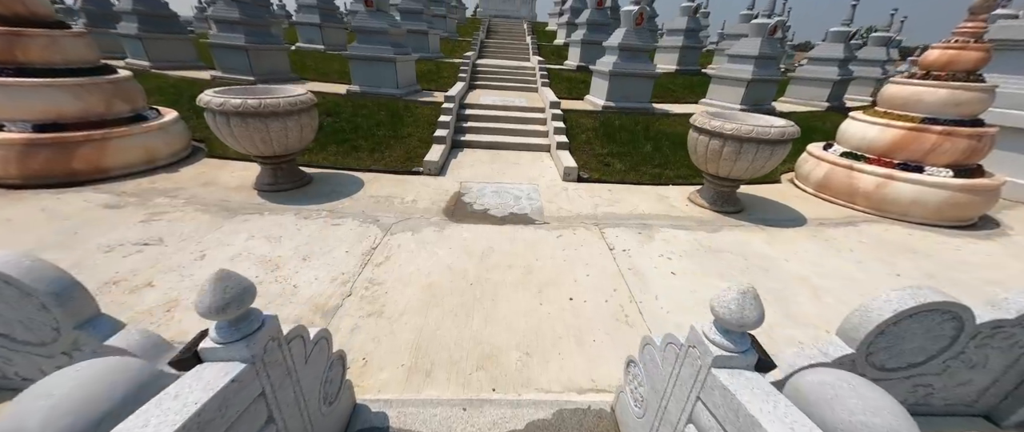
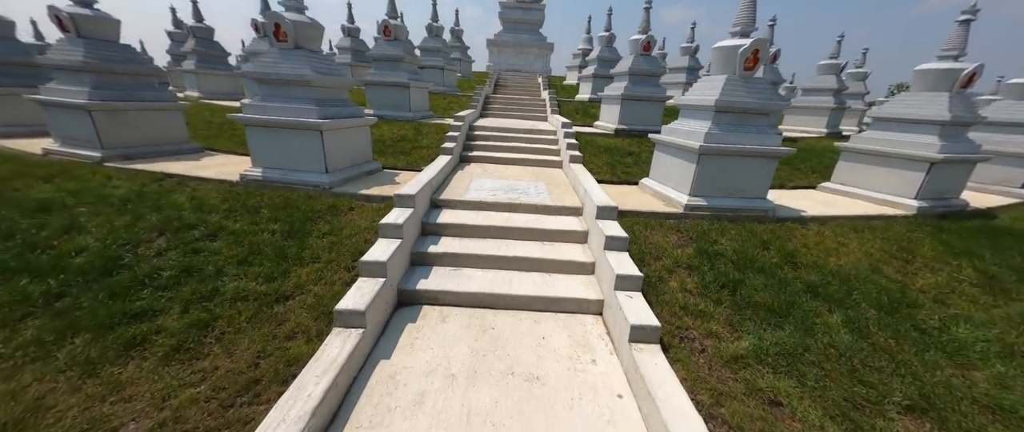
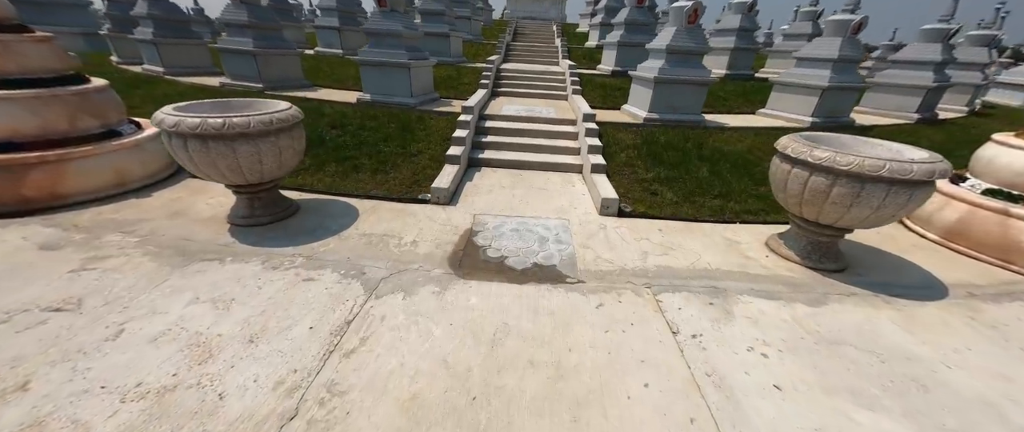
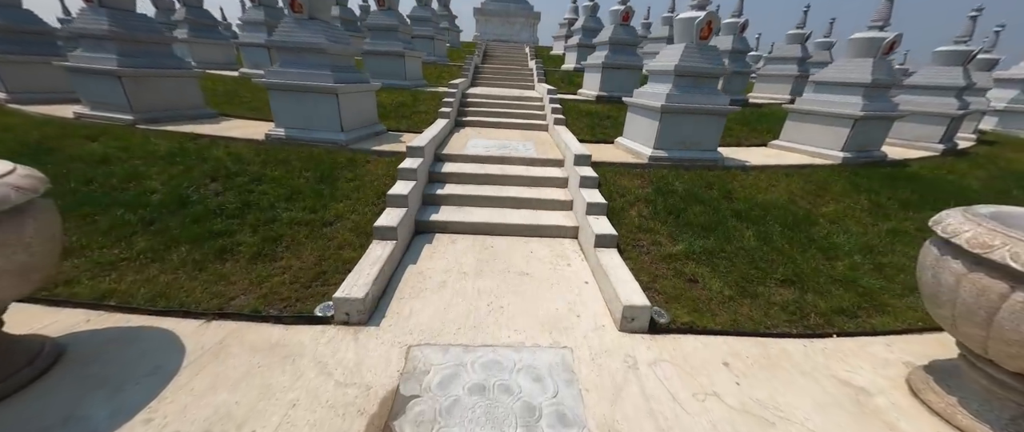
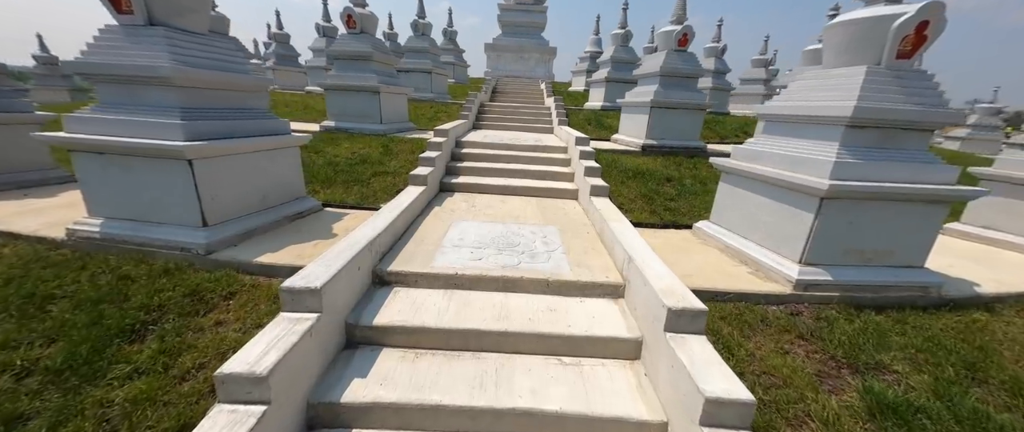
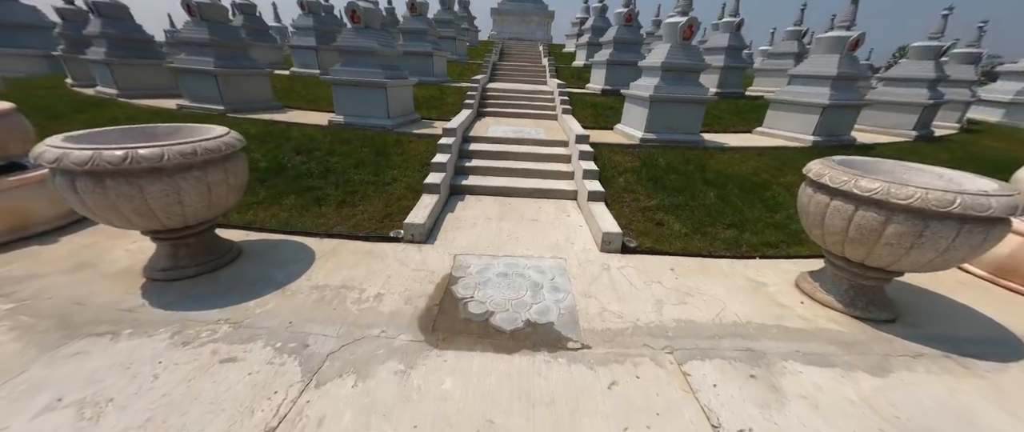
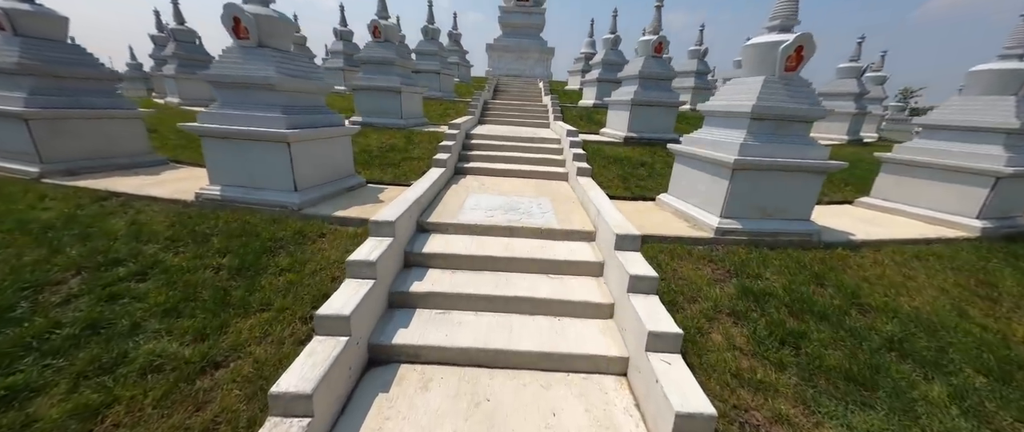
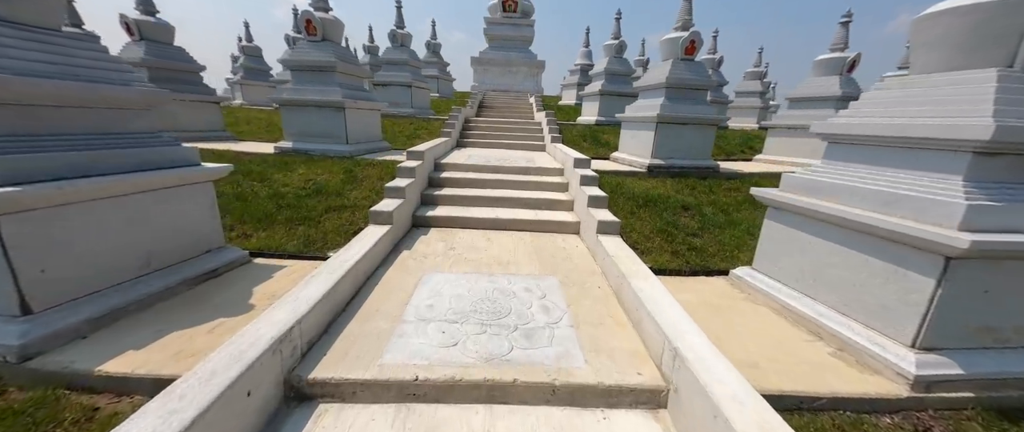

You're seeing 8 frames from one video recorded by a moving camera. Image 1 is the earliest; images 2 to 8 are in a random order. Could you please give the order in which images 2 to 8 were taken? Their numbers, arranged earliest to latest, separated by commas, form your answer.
3, 6, 4, 2, 7, 5, 8
